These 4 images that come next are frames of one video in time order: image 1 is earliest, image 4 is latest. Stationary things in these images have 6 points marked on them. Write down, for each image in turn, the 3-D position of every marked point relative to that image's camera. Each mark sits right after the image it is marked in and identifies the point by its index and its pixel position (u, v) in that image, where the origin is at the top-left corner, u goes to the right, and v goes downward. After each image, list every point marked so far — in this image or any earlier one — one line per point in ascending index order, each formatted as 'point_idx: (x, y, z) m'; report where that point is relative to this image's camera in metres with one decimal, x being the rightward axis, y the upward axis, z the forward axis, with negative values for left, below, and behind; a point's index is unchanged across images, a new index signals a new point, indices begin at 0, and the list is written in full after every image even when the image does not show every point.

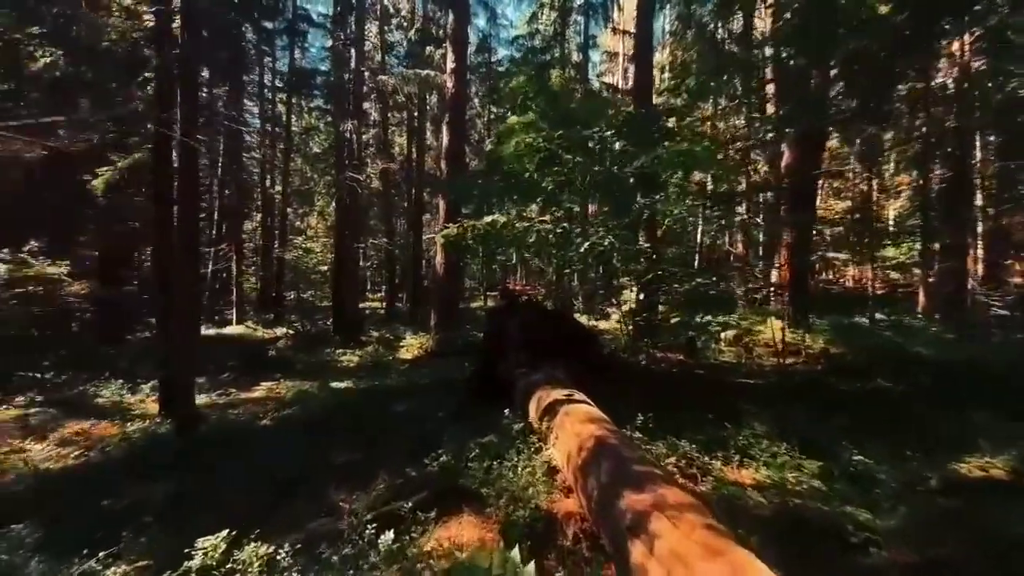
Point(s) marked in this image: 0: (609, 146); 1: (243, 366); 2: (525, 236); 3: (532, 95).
0: (+2.2, +3.1, +9.7) m
1: (-7.9, -2.3, +12.8) m
2: (+0.3, +1.1, +9.6) m
3: (+0.6, +4.6, +10.3) m
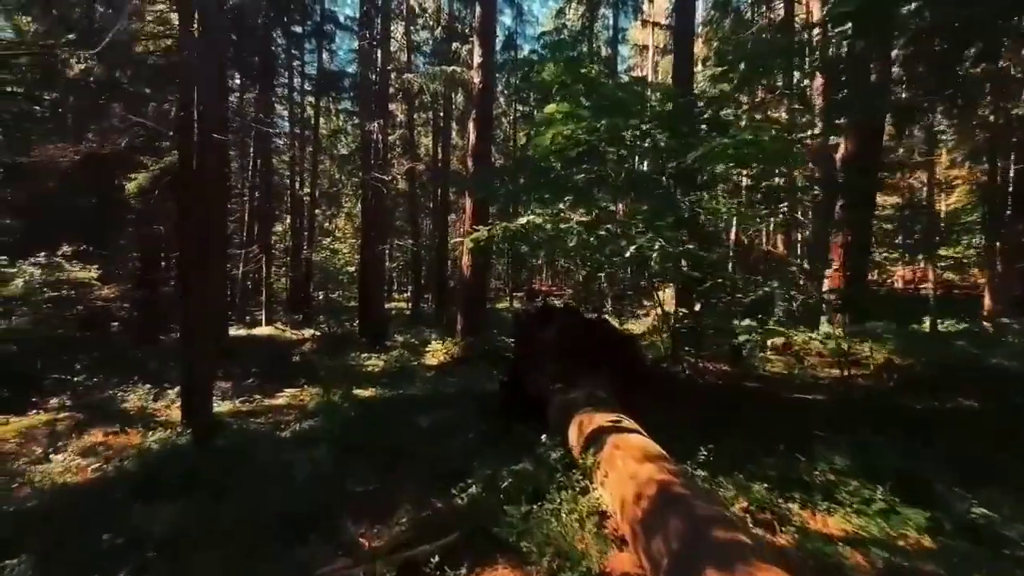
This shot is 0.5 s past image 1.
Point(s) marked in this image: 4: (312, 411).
0: (+2.9, +3.0, +8.9) m
1: (-7.0, -2.4, +12.6) m
2: (+0.9, +1.0, +9.0) m
3: (+1.3, +4.5, +9.6) m
4: (-4.2, -2.6, +9.1) m
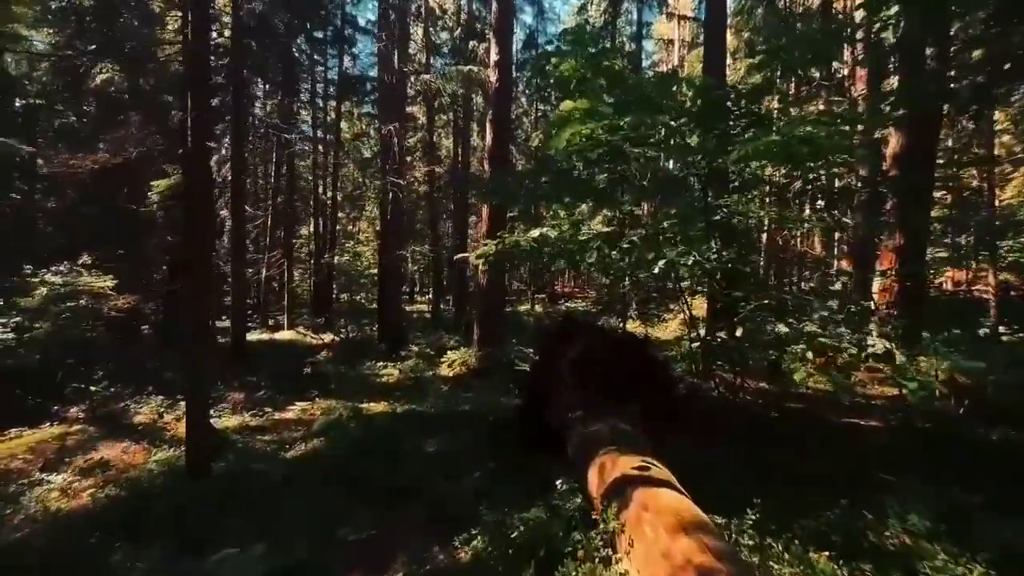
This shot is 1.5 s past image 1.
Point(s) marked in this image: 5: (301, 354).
0: (+3.2, +2.8, +8.2) m
1: (-6.5, -2.6, +12.4) m
2: (+1.2, +0.8, +8.3) m
3: (+1.6, +4.3, +9.0) m
4: (-3.9, -2.8, +8.7) m
5: (-8.9, -2.8, +18.5) m
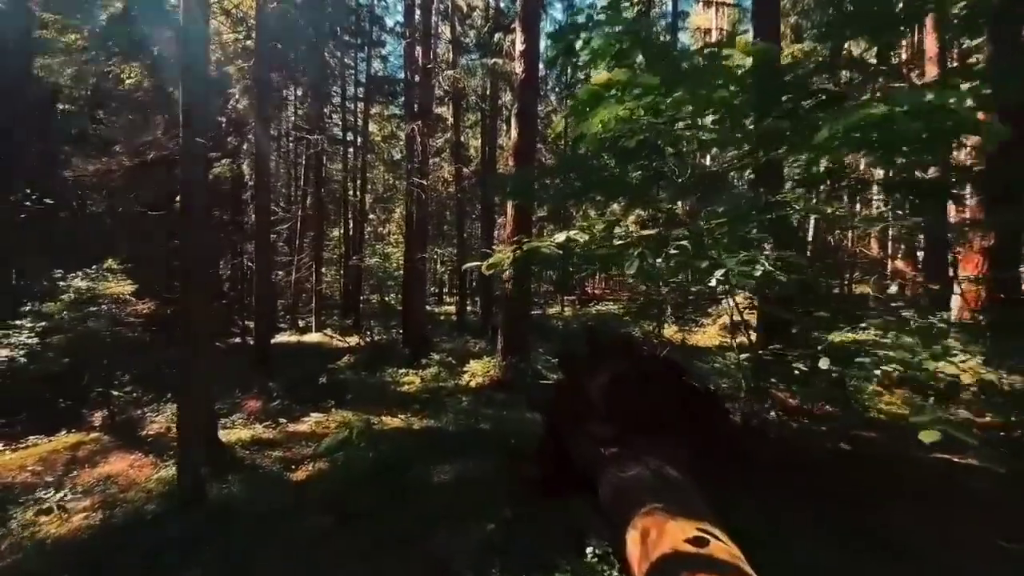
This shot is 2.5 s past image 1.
0: (+3.6, +2.7, +7.1) m
1: (-5.8, -2.7, +12.0) m
2: (+1.7, +0.7, +7.4) m
3: (+2.1, +4.2, +8.0) m
4: (-3.4, -3.0, +8.2) m
5: (-7.8, -2.9, +18.2) m
